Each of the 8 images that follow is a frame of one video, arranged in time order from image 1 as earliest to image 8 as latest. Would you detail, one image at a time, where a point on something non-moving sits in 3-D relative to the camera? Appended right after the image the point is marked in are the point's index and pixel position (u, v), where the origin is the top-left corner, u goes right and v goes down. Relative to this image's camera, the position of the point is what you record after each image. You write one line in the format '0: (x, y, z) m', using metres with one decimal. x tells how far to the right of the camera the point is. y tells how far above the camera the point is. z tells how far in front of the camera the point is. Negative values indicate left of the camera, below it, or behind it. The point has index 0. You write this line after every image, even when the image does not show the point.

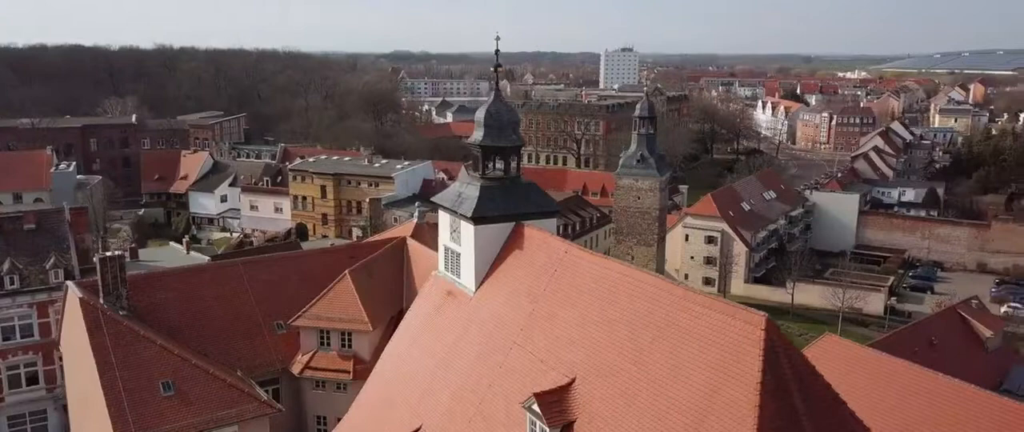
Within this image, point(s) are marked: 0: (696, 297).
0: (+2.0, -0.9, +9.3) m
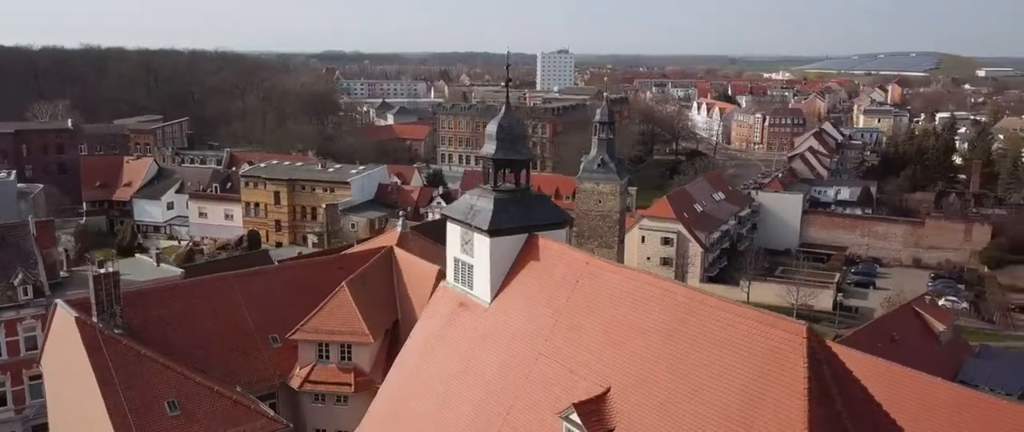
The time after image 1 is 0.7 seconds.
0: (+2.6, -1.1, +9.7) m
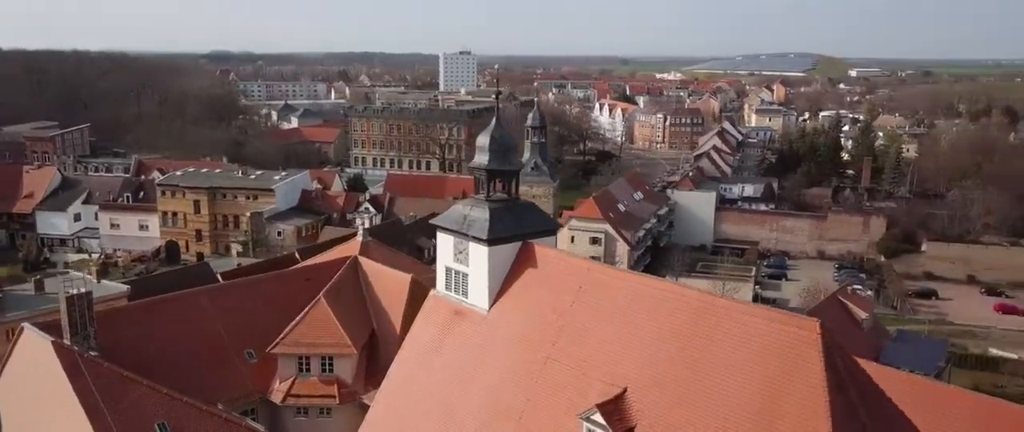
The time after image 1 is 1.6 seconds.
0: (+2.9, -1.2, +10.5) m
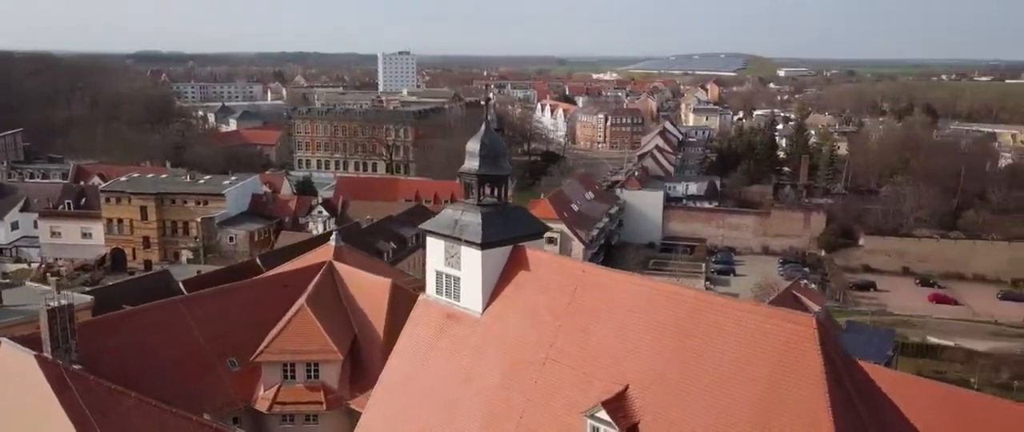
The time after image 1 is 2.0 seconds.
0: (+3.0, -1.2, +11.0) m
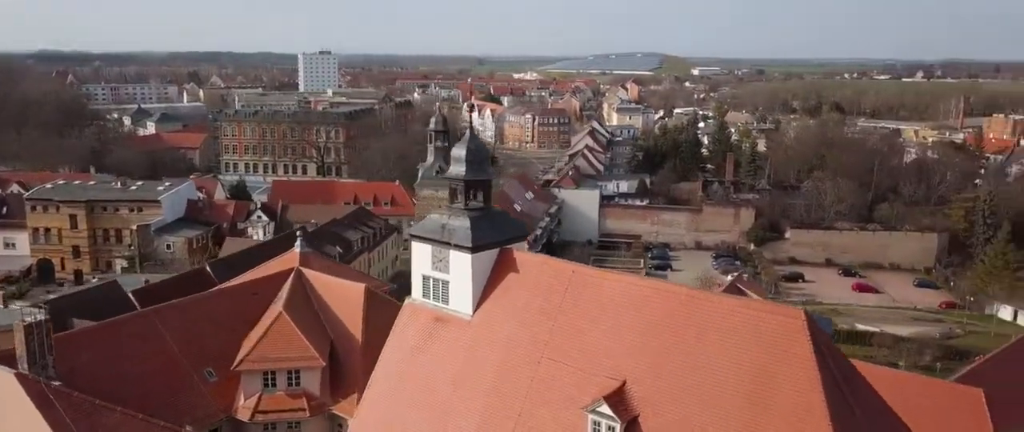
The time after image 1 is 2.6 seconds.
0: (+3.1, -1.2, +11.6) m
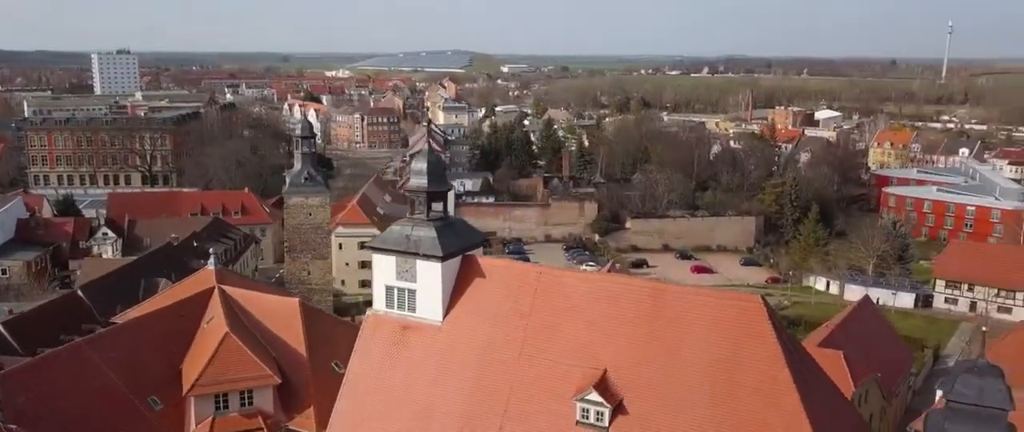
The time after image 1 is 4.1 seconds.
0: (+2.9, -1.2, +13.2) m
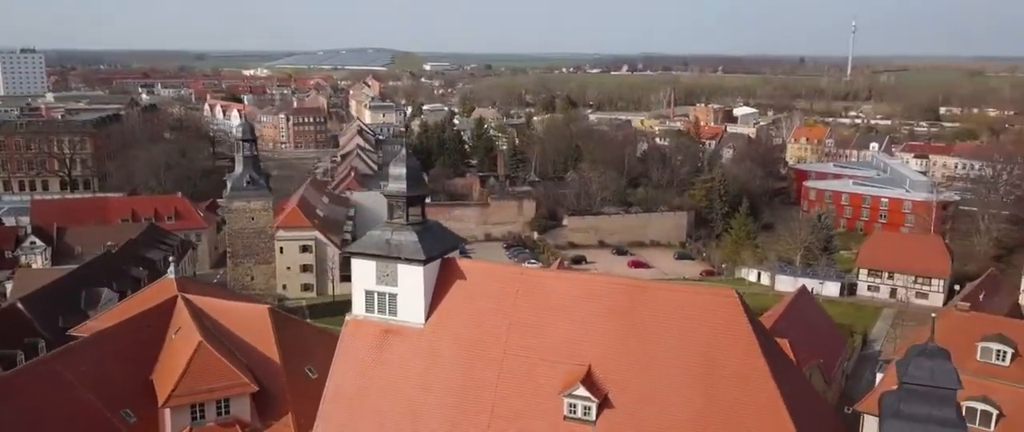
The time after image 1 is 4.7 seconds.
0: (+2.6, -1.2, +13.8) m
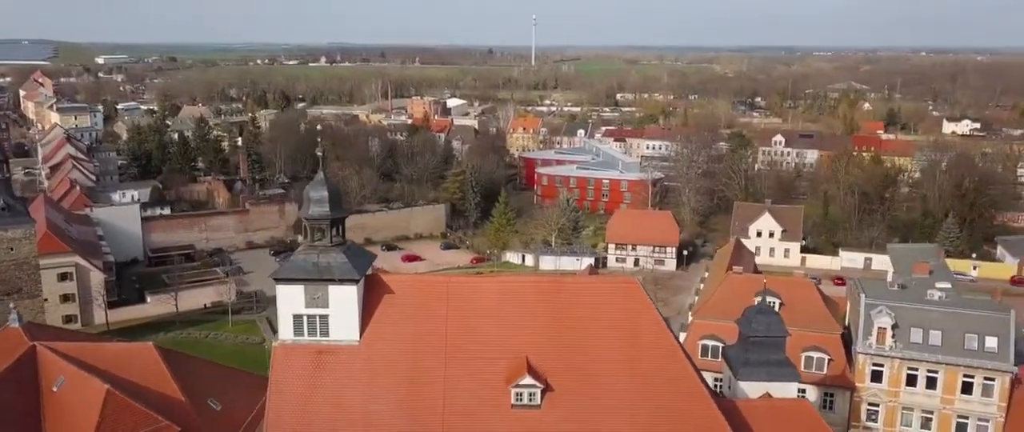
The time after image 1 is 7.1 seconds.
0: (+1.4, -1.3, +16.0) m
